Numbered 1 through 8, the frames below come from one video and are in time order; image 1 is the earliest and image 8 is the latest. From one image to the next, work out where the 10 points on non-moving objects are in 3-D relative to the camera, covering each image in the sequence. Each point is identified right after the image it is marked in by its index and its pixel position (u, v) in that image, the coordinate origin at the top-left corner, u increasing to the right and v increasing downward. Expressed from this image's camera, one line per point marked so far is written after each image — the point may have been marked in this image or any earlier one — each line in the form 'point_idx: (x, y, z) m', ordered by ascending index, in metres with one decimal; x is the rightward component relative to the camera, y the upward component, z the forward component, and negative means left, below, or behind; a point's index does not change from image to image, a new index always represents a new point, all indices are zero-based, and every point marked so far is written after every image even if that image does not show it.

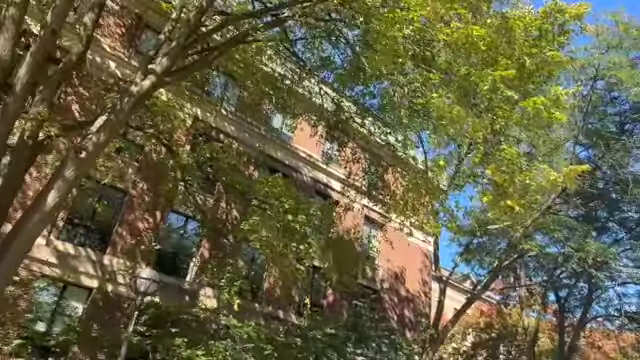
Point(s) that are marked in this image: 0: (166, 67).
0: (-3.7, +2.8, +11.8) m
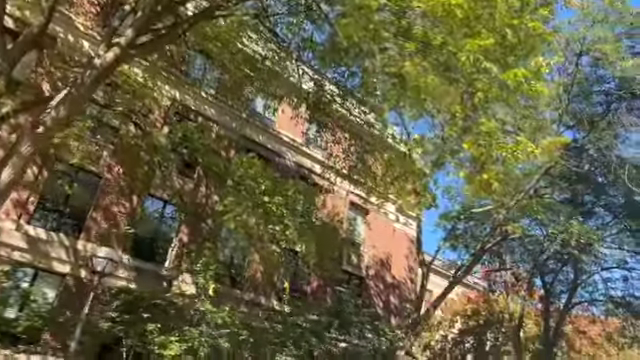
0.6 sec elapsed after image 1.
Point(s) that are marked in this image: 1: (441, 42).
0: (-4.4, +3.3, +11.2) m
1: (+2.7, +3.1, +10.7) m
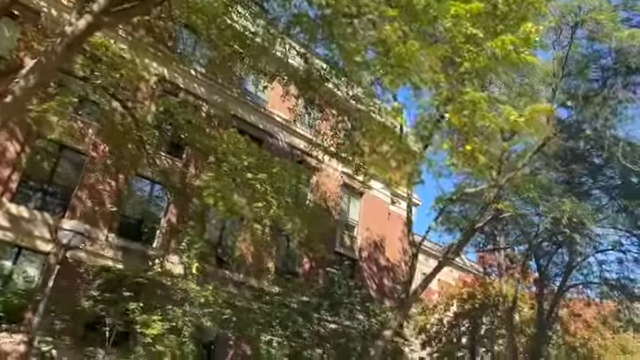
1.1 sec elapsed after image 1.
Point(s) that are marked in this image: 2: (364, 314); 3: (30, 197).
0: (-4.8, +3.9, +10.8) m
1: (+2.2, +3.7, +10.2) m
2: (+1.8, -5.5, +19.8) m
3: (-10.6, -0.6, +17.8) m
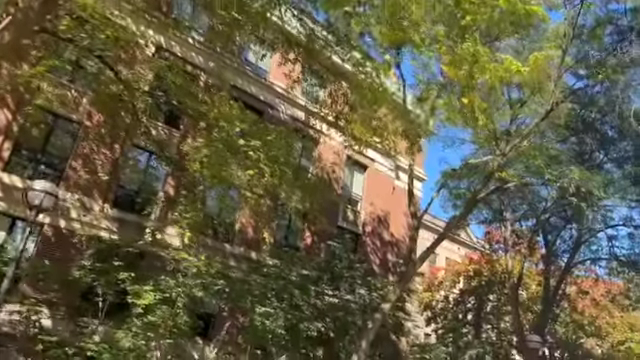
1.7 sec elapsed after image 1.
0: (-5.0, +4.7, +10.1) m
1: (+2.0, +4.4, +9.4) m
2: (+1.8, -4.4, +19.5) m
3: (-10.7, +0.5, +17.5) m
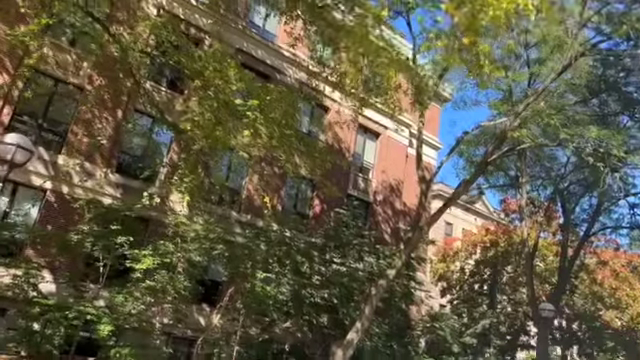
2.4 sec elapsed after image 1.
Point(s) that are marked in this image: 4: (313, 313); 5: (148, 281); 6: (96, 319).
0: (-5.1, +5.5, +9.5) m
1: (+1.9, +5.2, +8.5) m
2: (+2.1, -3.0, +19.0) m
3: (-10.5, +1.7, +17.2) m
4: (-0.3, -4.6, +16.6) m
5: (-4.8, -2.8, +13.6) m
6: (-6.2, -3.8, +13.4) m
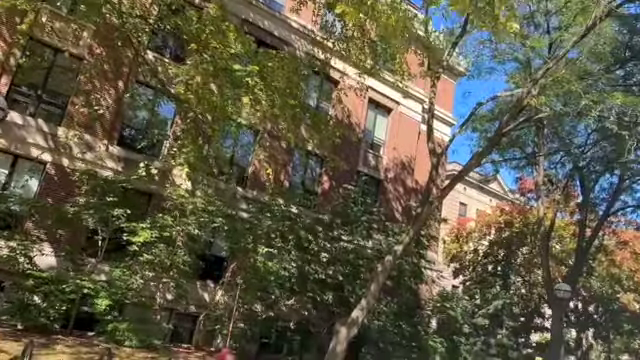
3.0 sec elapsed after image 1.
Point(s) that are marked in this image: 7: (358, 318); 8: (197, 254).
0: (-5.1, +6.2, +8.7) m
1: (+1.8, +5.8, +7.6) m
2: (+2.3, -2.0, +18.4) m
3: (-10.3, +2.7, +16.8) m
4: (-0.1, -3.7, +16.1) m
5: (-4.7, -2.0, +13.2) m
6: (-6.1, -3.0, +13.0) m
7: (+1.1, -4.0, +13.9) m
8: (-3.8, -2.3, +14.9) m
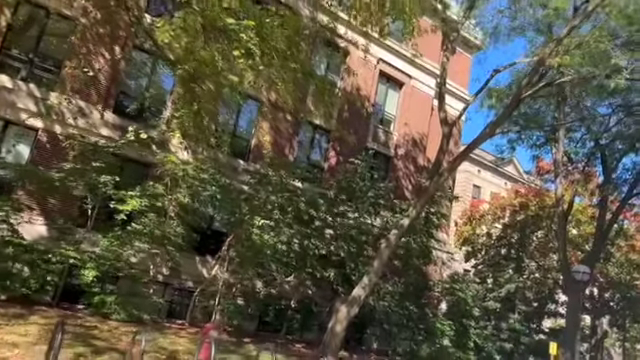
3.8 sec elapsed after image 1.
0: (-5.1, +6.9, +7.7) m
1: (+1.8, +6.4, +6.4) m
2: (+2.4, -1.1, +17.4) m
3: (-10.1, +3.8, +16.1) m
4: (0.0, -2.8, +15.2) m
5: (-4.7, -1.1, +12.4) m
6: (-6.1, -2.1, +12.3) m
7: (+1.0, -3.1, +13.0) m
8: (-3.8, -1.3, +14.1) m
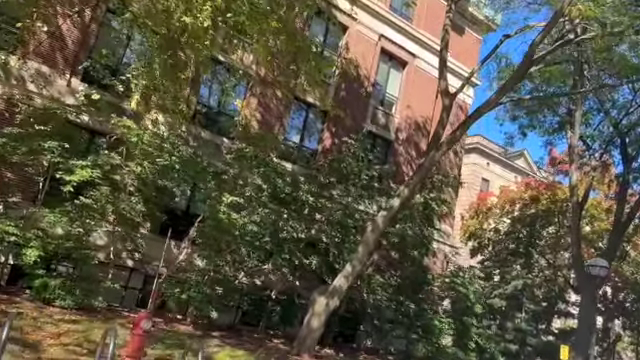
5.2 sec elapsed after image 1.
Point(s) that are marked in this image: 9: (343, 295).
0: (-5.6, +7.6, +6.1) m
1: (+1.3, +6.9, +4.6) m
2: (+2.0, -0.4, +15.7) m
3: (-10.5, +4.6, +14.5) m
4: (-0.5, -2.1, +13.6) m
5: (-5.3, -0.4, +10.8) m
6: (-6.6, -1.4, +10.8) m
7: (+0.5, -2.5, +11.4) m
8: (-4.2, -0.6, +12.5) m
9: (+0.6, -2.7, +11.5) m
